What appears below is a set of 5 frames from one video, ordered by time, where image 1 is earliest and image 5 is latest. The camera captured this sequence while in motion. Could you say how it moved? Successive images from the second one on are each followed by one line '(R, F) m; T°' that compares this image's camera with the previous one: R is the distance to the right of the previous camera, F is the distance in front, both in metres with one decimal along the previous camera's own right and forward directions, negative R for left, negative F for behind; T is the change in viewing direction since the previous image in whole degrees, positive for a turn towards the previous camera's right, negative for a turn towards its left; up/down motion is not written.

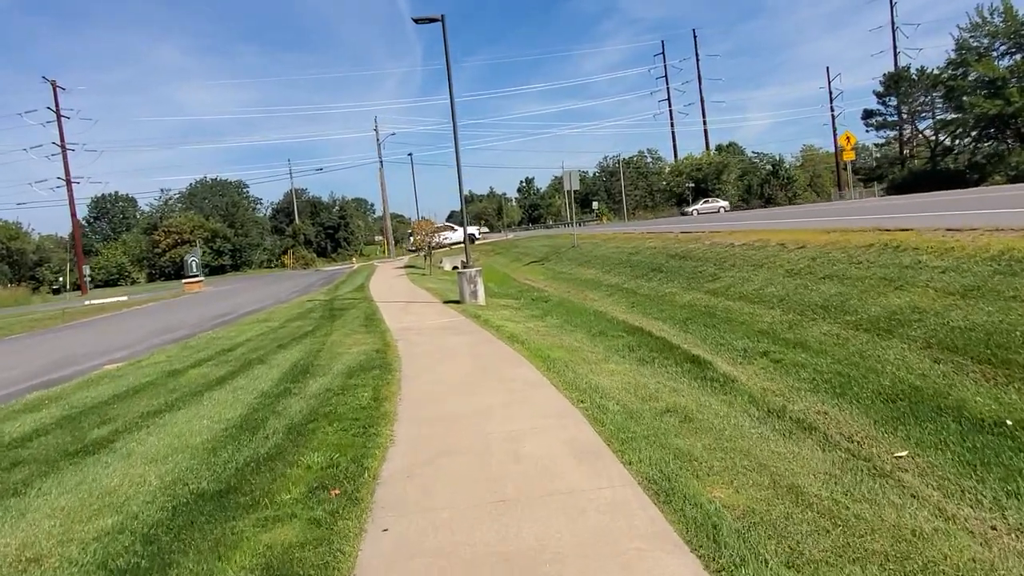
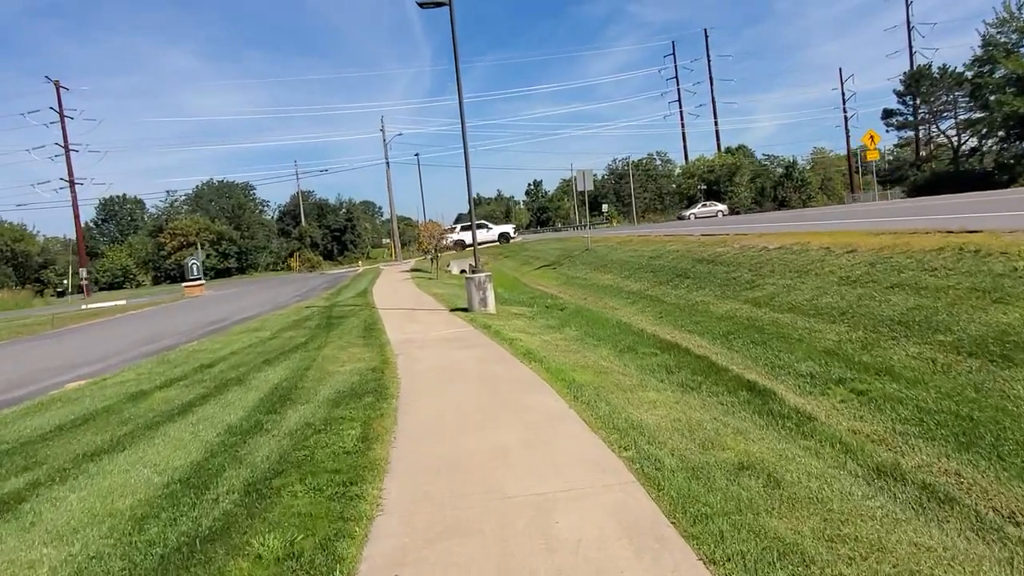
(-0.1, +1.5) m; -1°
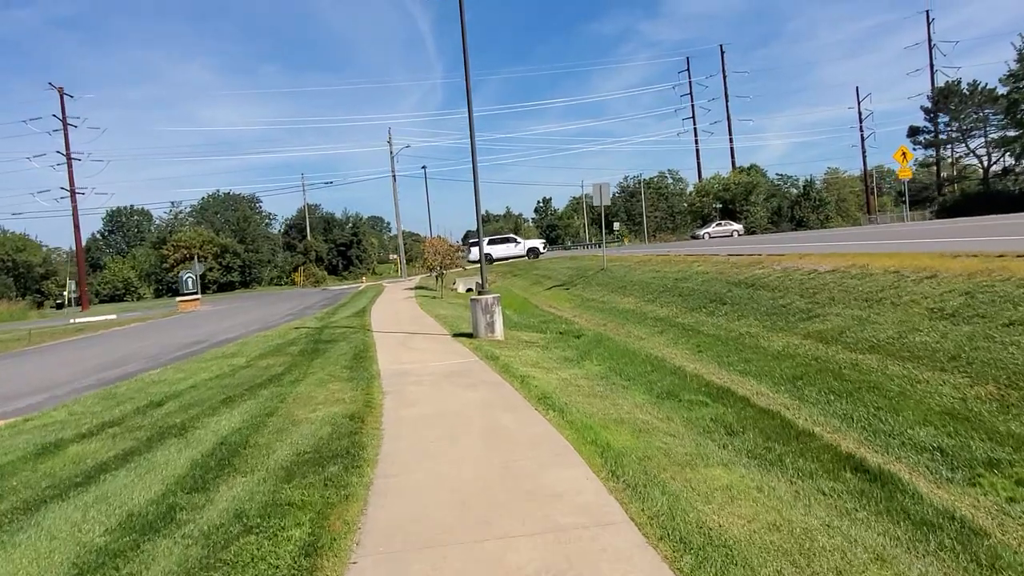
(-0.1, +1.9) m; -1°
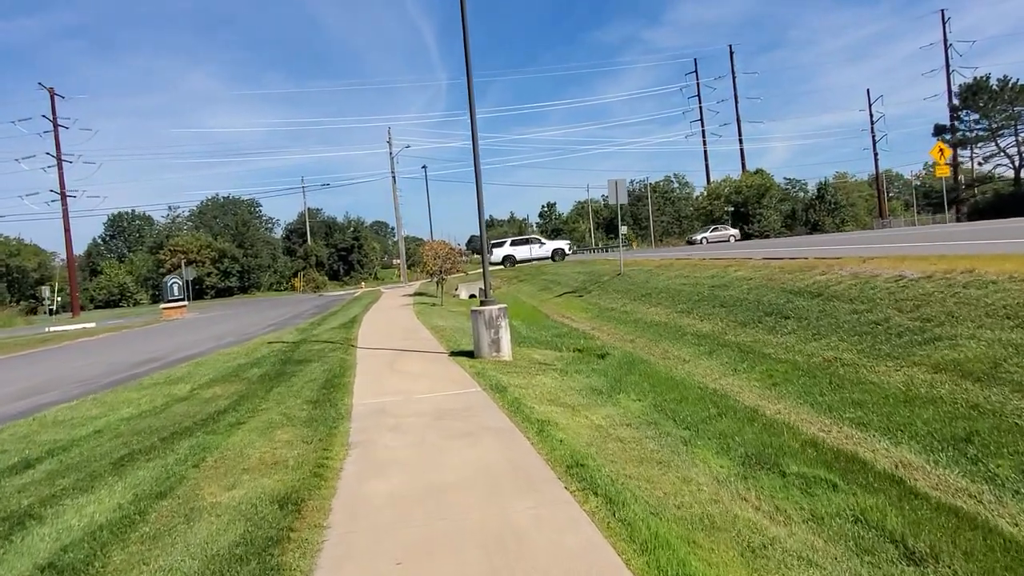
(-0.1, +2.7) m; 0°
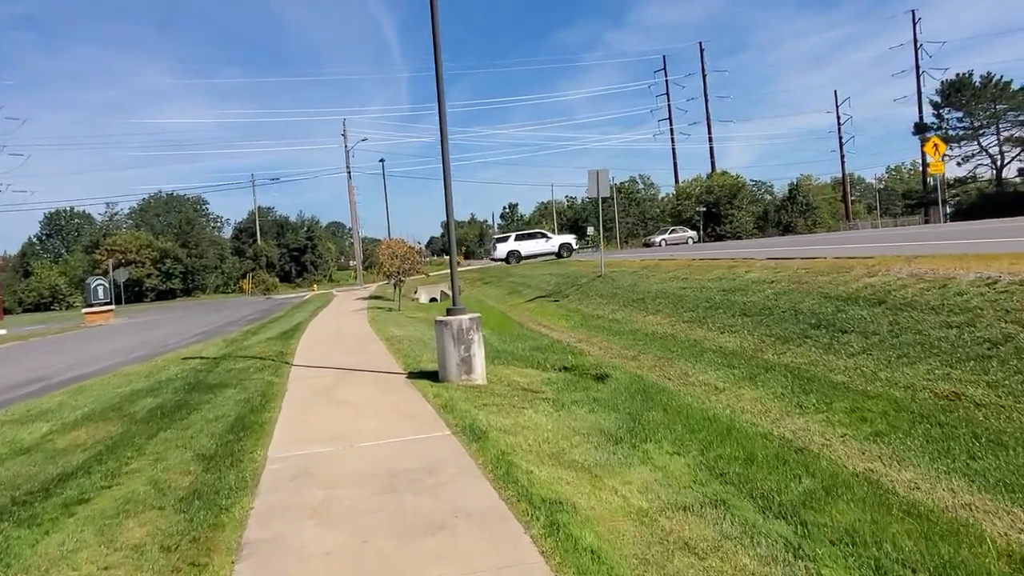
(-0.2, +2.6) m; +3°
